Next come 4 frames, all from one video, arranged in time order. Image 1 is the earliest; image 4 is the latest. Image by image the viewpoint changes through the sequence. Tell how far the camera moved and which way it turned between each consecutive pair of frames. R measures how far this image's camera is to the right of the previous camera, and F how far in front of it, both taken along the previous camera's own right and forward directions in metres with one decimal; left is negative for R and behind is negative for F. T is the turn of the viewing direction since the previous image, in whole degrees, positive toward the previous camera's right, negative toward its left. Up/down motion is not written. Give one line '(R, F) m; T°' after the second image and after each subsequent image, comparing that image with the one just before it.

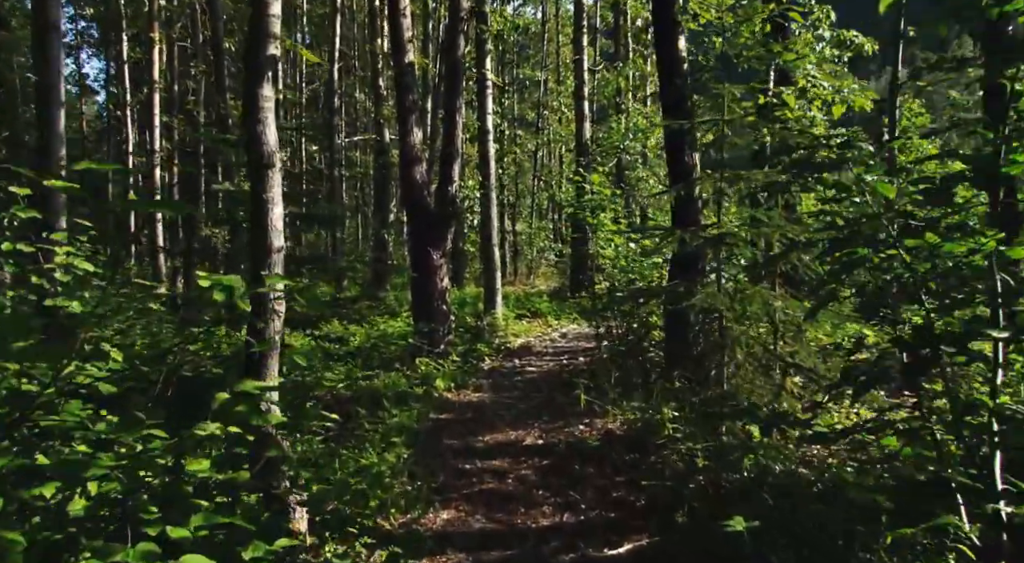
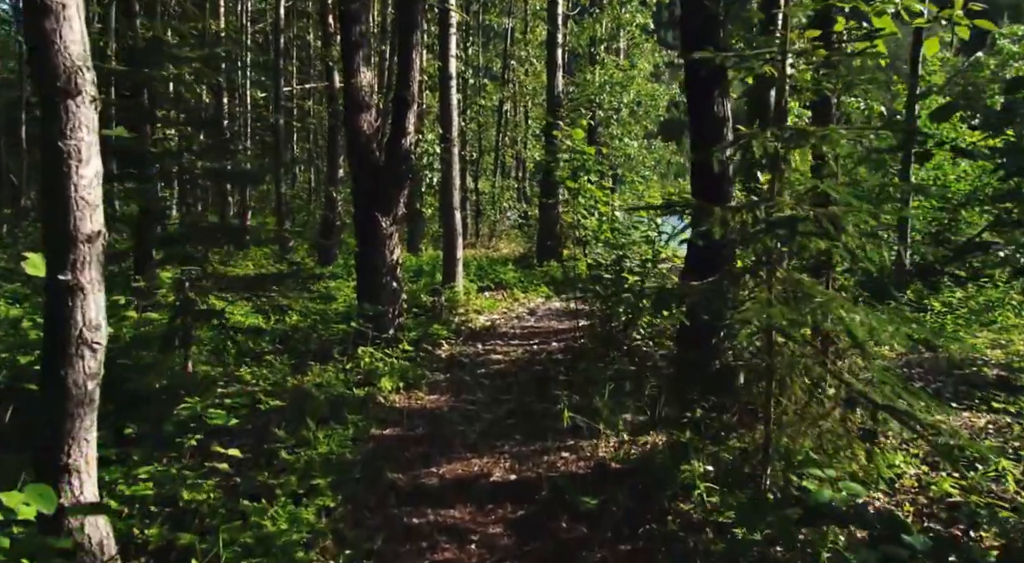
(-0.1, +2.2) m; +2°
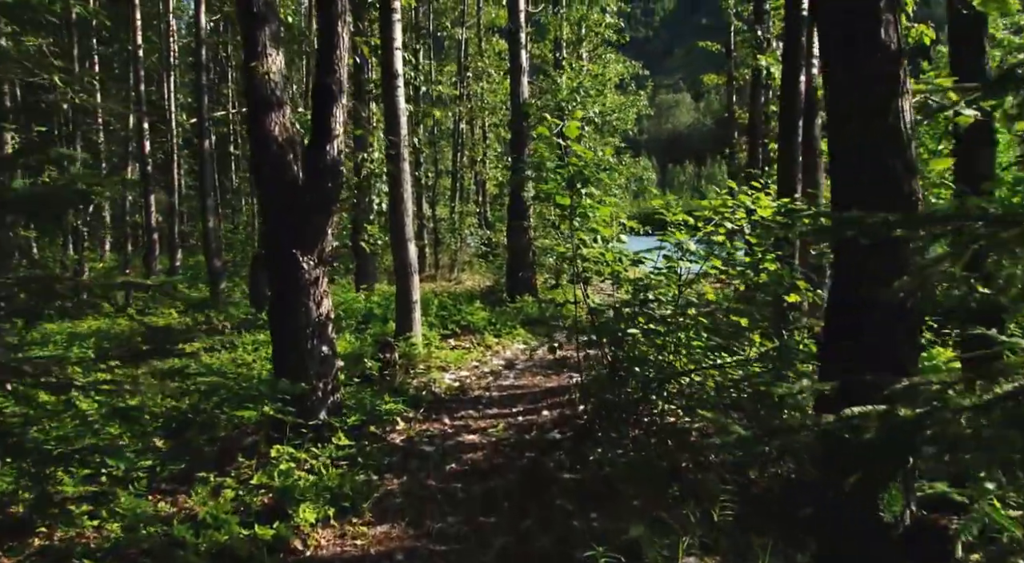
(-0.1, +3.2) m; +2°
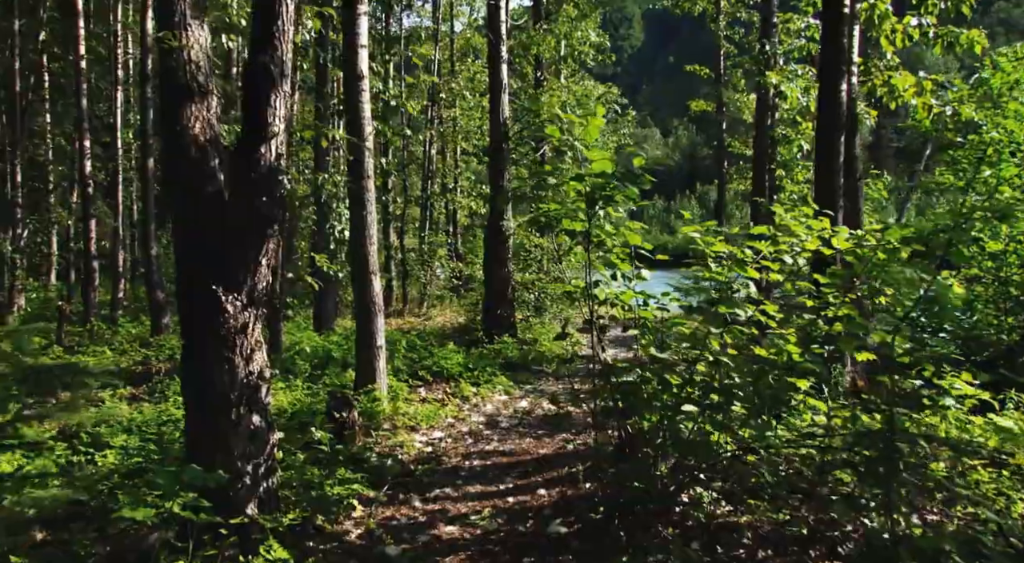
(-0.2, +2.0) m; +2°
